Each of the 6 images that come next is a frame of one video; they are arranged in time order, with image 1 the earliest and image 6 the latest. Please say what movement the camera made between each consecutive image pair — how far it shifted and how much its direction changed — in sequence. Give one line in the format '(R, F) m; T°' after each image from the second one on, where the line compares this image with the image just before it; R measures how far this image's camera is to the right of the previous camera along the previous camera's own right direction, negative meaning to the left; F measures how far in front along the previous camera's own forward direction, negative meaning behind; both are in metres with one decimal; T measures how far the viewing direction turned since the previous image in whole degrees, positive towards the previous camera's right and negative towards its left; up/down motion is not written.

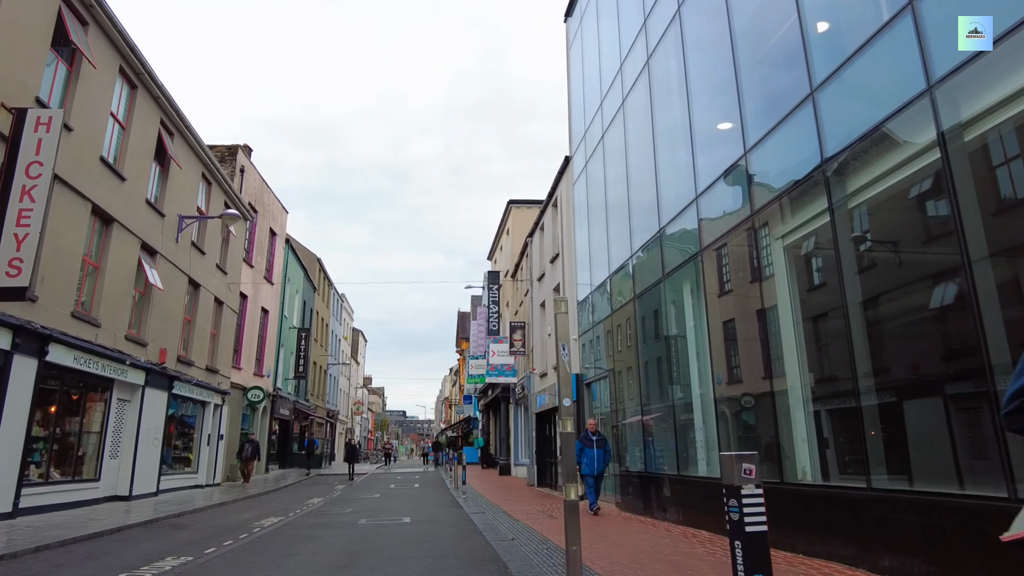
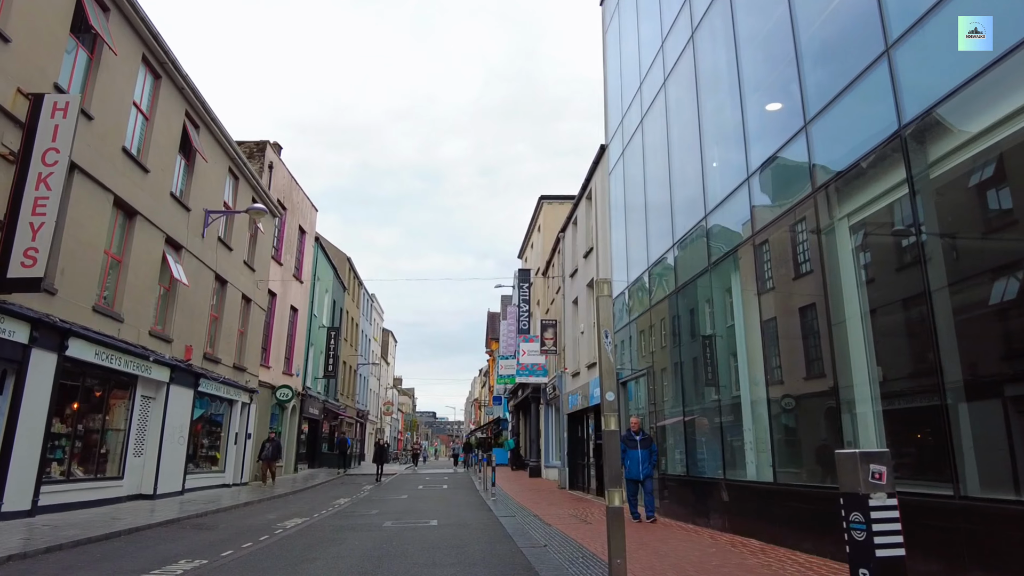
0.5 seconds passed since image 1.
(0.0, +0.6) m; -3°
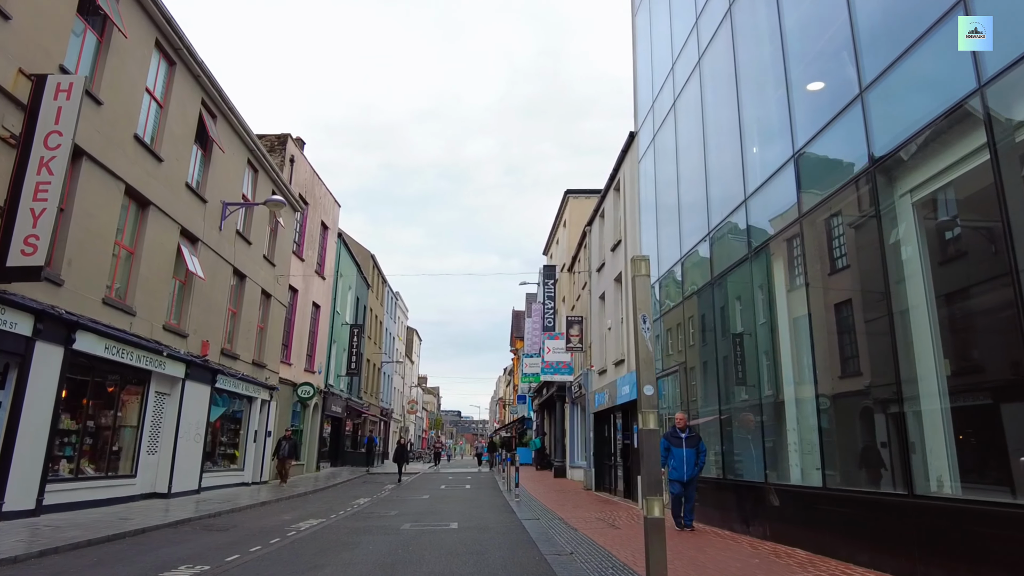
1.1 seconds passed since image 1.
(0.0, +0.6) m; -2°
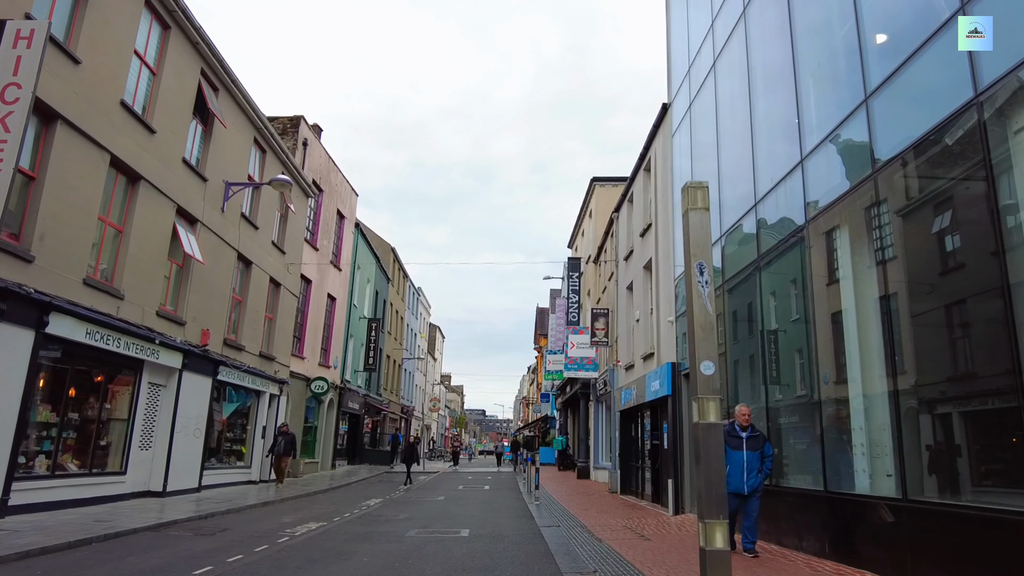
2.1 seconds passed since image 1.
(+0.1, +1.2) m; -2°
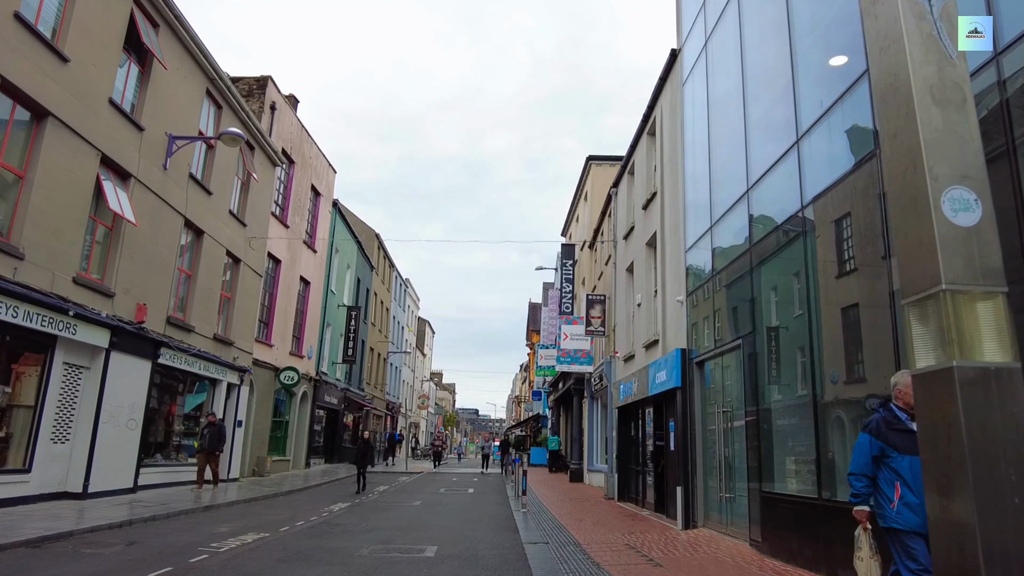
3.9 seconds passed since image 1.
(+0.2, +1.9) m; 0°
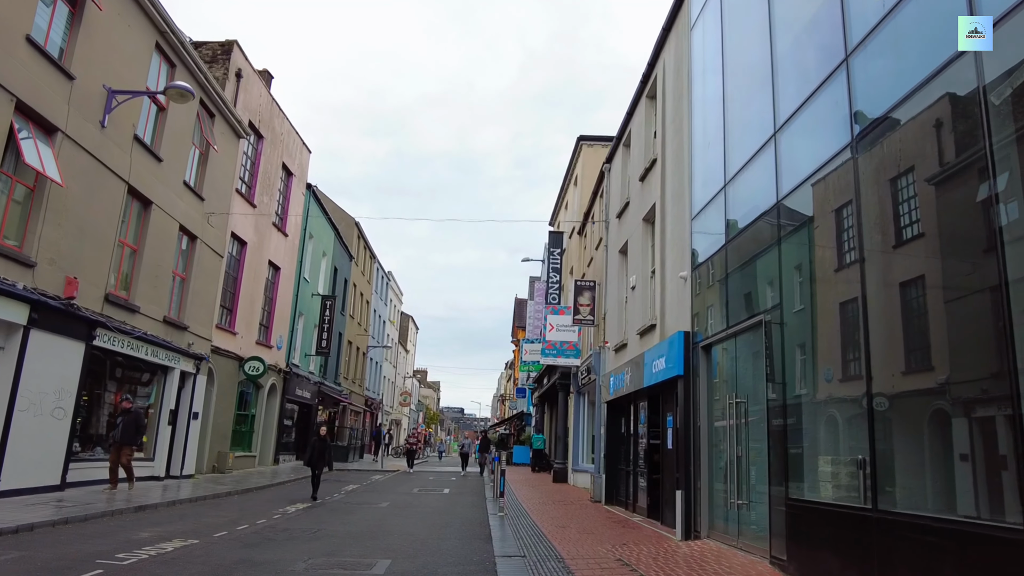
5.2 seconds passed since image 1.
(+0.1, +1.3) m; +1°
